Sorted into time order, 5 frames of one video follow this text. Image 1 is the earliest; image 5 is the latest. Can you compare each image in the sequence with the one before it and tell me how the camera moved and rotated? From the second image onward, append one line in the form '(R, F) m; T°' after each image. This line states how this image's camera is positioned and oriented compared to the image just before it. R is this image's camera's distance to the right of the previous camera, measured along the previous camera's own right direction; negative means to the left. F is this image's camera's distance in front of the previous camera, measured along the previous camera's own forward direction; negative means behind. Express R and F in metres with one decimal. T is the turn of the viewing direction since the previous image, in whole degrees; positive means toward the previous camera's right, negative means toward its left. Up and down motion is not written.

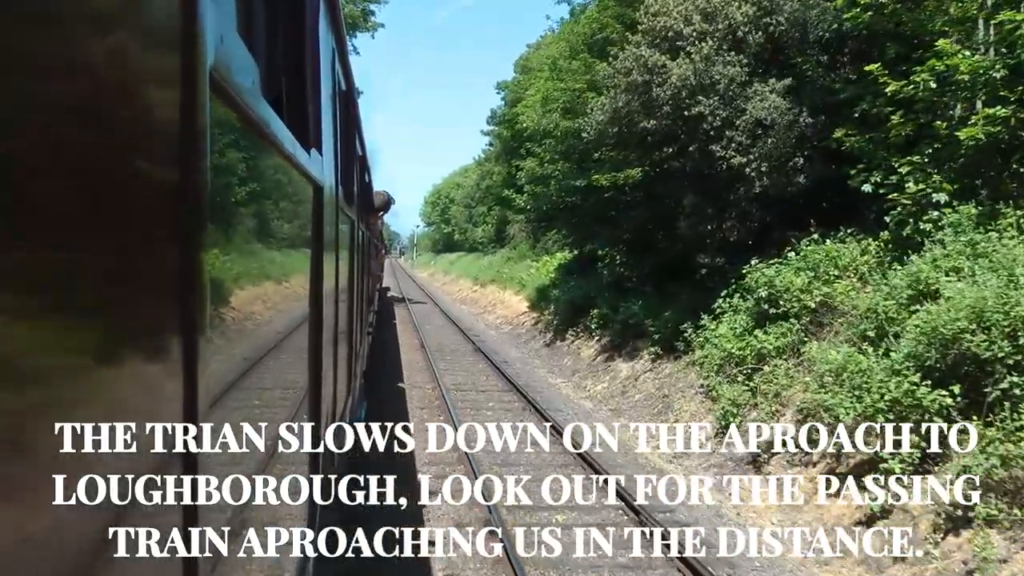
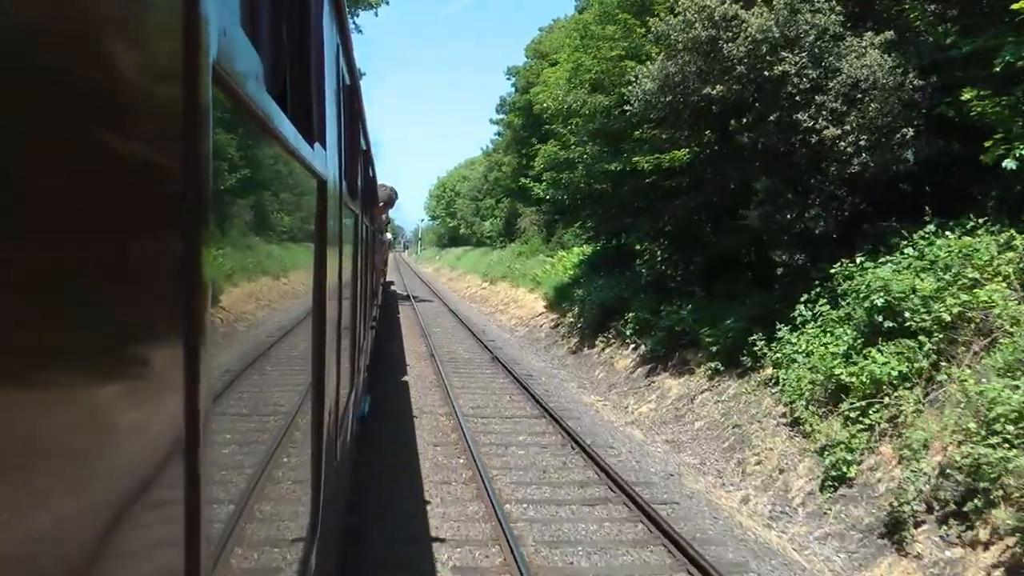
(-0.2, +1.8) m; 0°
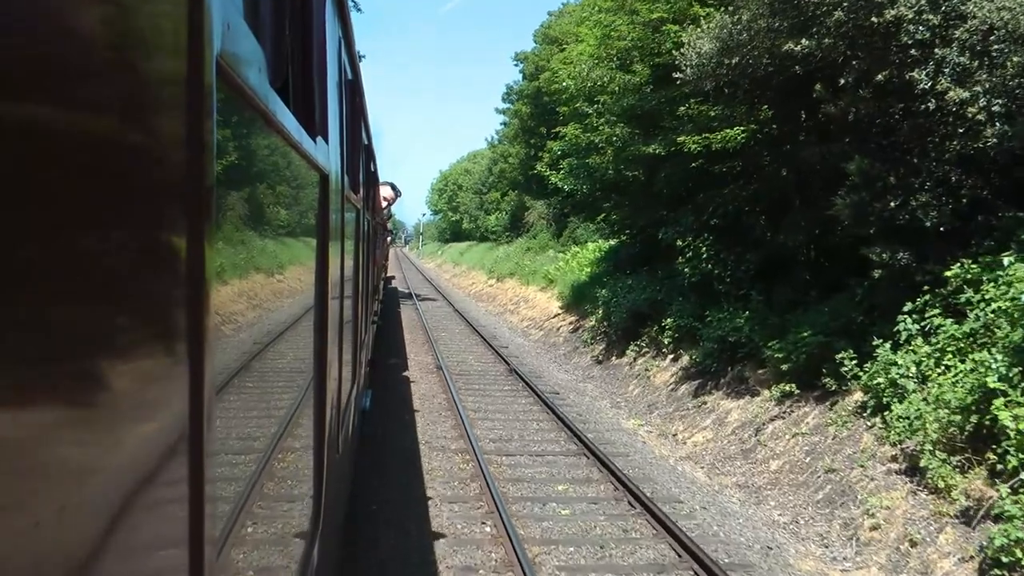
(-0.2, +1.5) m; 0°
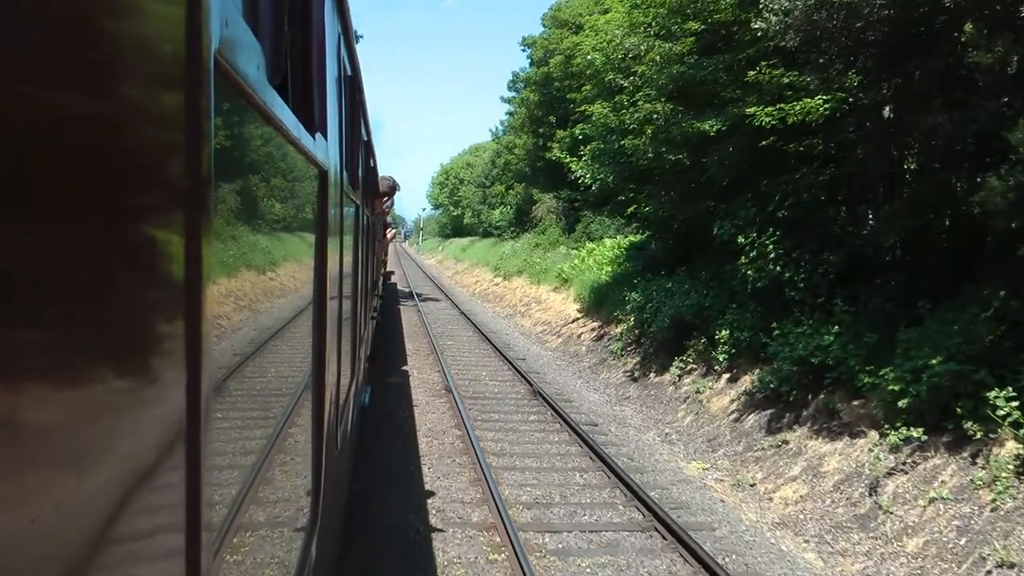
(-0.2, +1.7) m; 0°
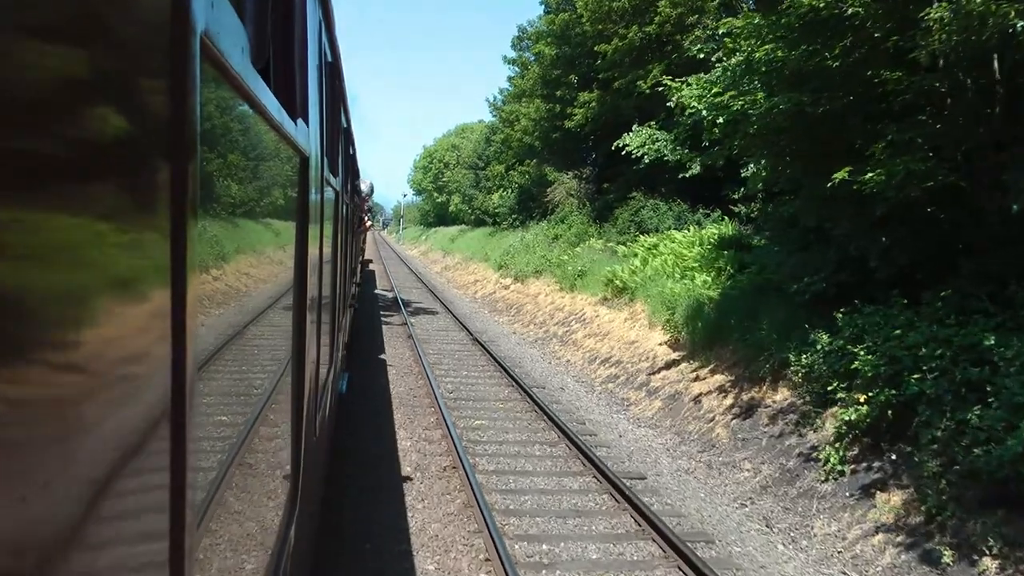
(-0.6, +5.5) m; +1°
